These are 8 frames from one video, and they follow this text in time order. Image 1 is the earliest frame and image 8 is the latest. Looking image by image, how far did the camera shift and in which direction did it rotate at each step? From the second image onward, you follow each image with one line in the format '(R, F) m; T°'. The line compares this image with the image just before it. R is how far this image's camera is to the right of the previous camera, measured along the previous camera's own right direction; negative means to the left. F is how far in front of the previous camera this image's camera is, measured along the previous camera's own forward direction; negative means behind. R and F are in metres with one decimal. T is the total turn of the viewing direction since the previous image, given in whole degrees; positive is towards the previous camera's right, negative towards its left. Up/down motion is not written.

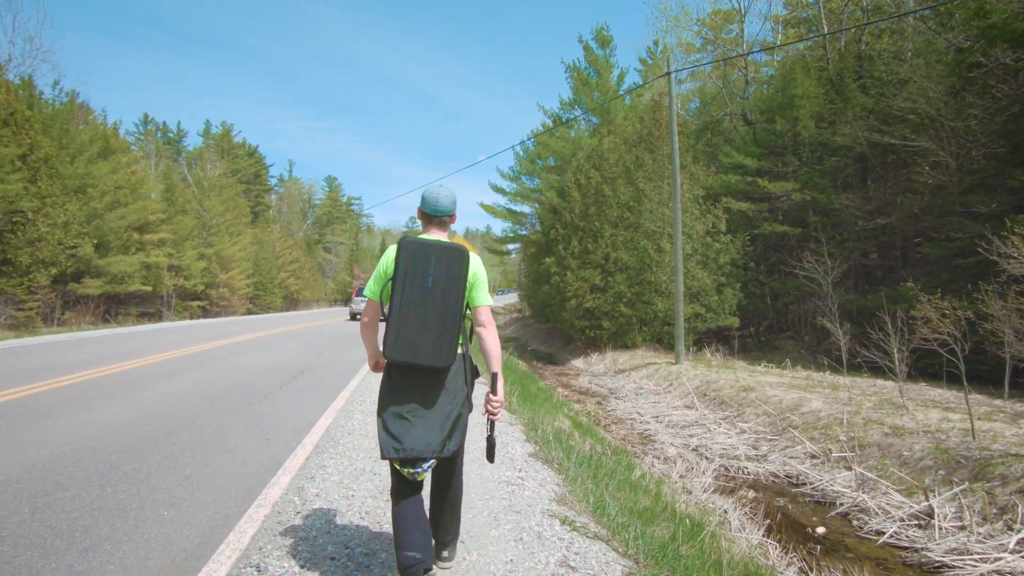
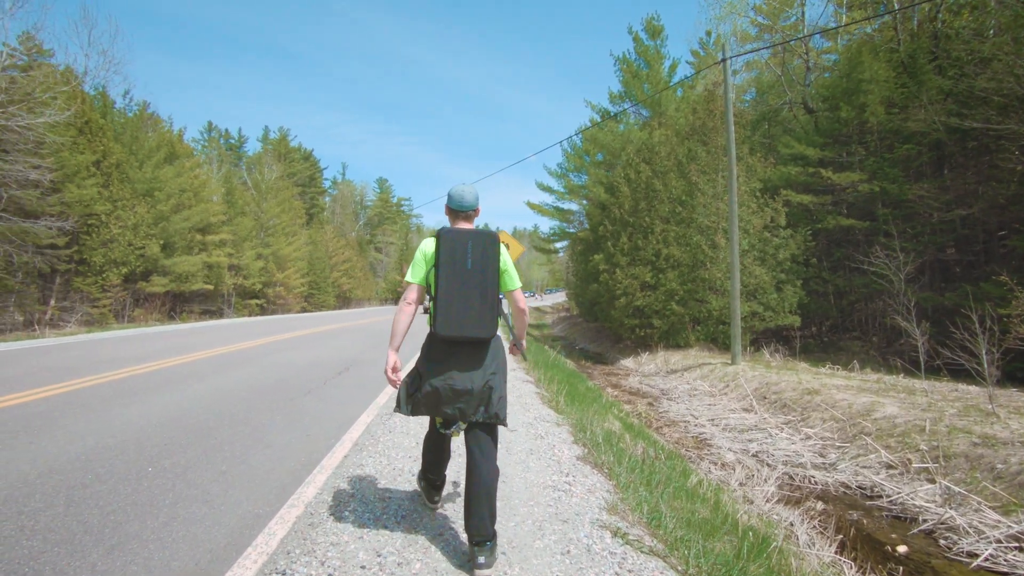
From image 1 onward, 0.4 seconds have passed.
(0.0, +0.2) m; -5°
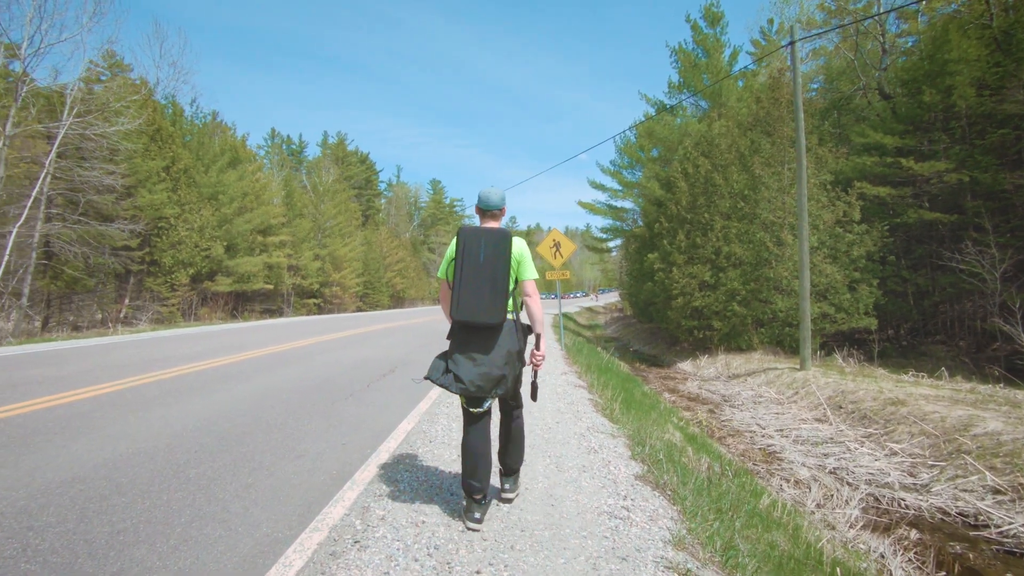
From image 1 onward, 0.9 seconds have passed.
(0.0, +0.4) m; -5°
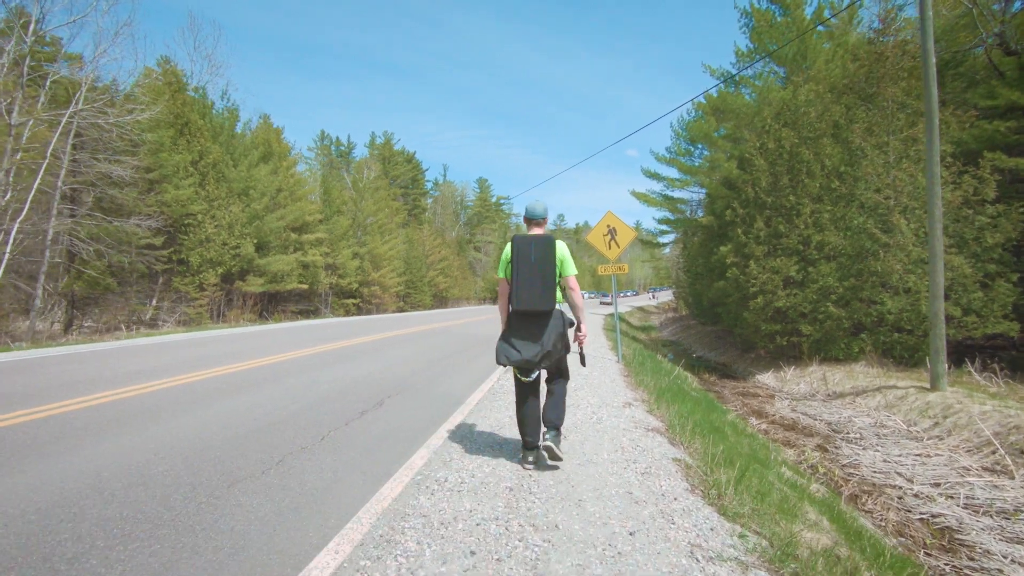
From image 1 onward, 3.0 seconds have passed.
(+0.1, +2.1) m; -5°
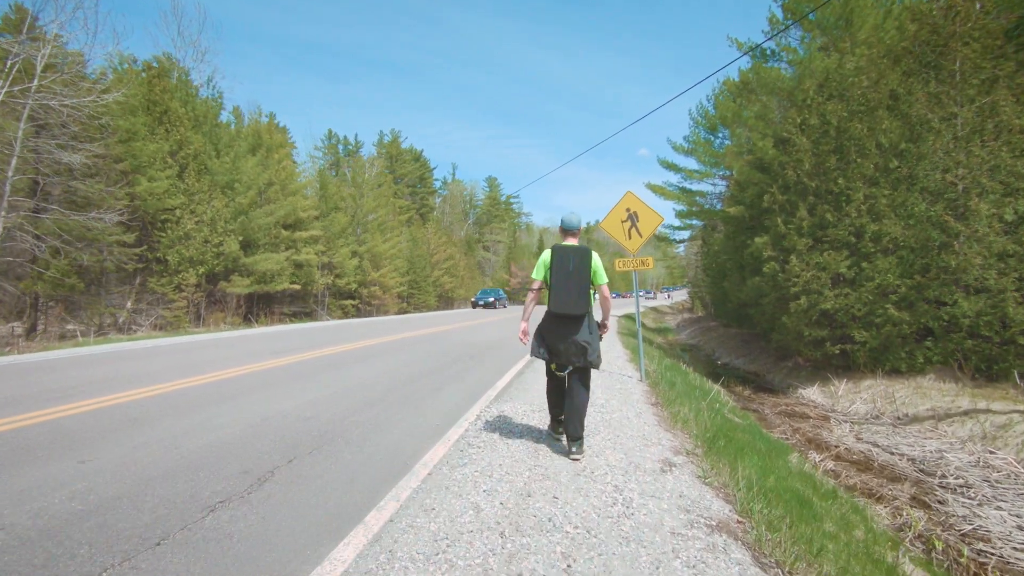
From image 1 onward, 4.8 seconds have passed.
(+0.2, +1.8) m; -1°
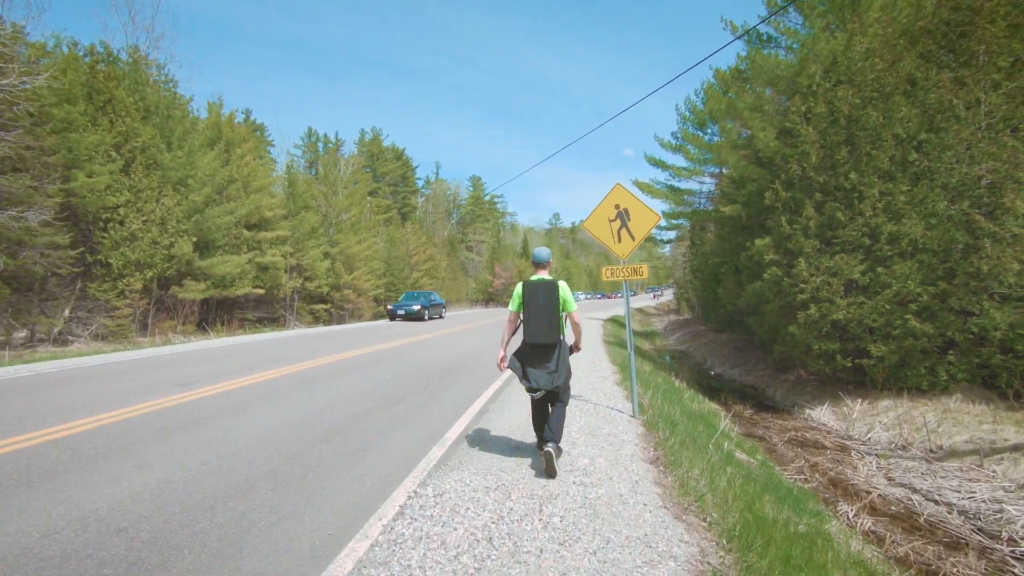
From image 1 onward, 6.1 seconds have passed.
(+0.2, +1.4) m; +1°
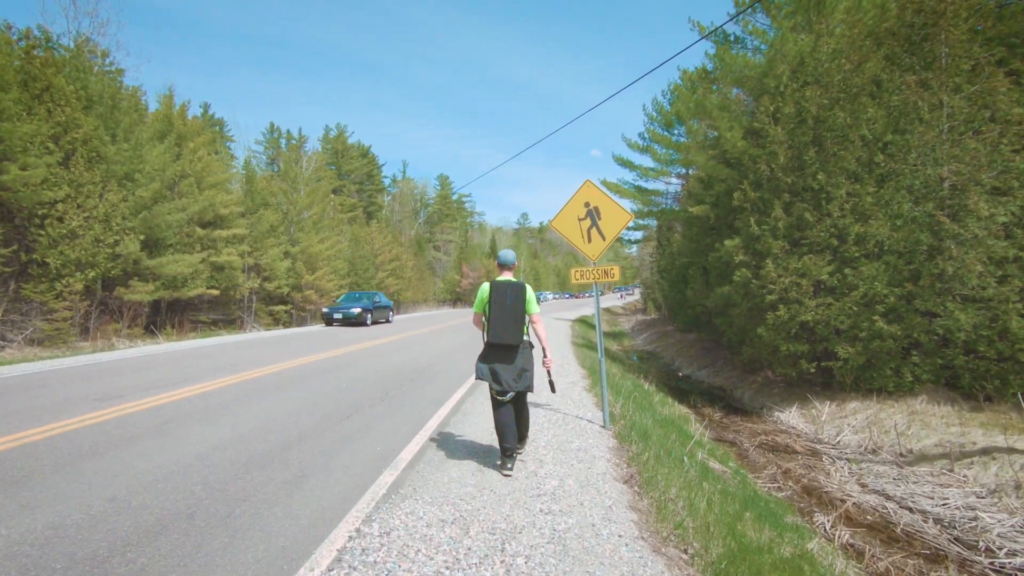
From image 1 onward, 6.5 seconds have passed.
(0.0, +0.4) m; +3°
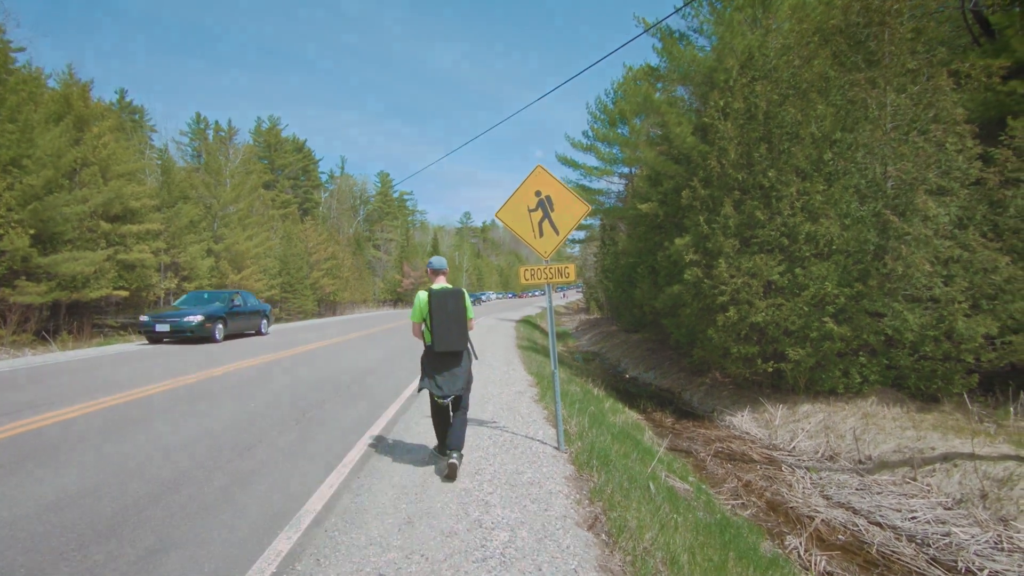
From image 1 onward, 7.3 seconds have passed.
(0.0, +0.8) m; +6°
